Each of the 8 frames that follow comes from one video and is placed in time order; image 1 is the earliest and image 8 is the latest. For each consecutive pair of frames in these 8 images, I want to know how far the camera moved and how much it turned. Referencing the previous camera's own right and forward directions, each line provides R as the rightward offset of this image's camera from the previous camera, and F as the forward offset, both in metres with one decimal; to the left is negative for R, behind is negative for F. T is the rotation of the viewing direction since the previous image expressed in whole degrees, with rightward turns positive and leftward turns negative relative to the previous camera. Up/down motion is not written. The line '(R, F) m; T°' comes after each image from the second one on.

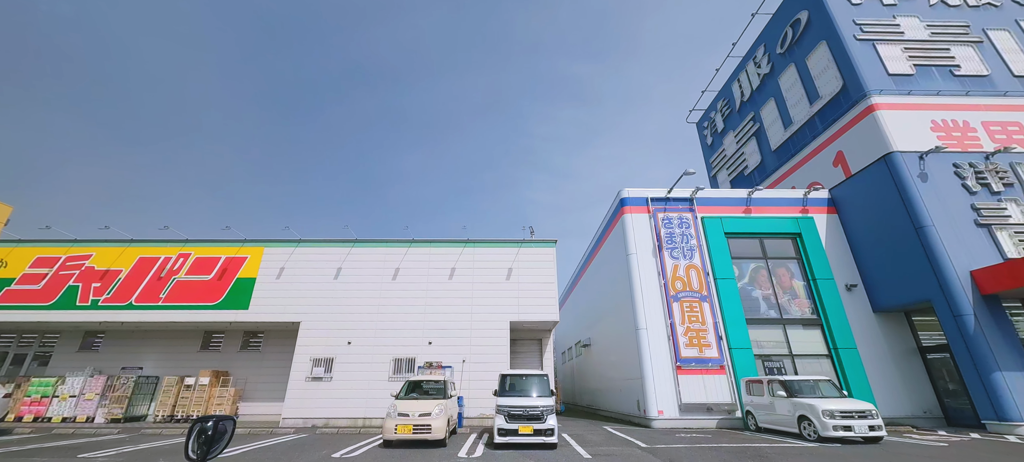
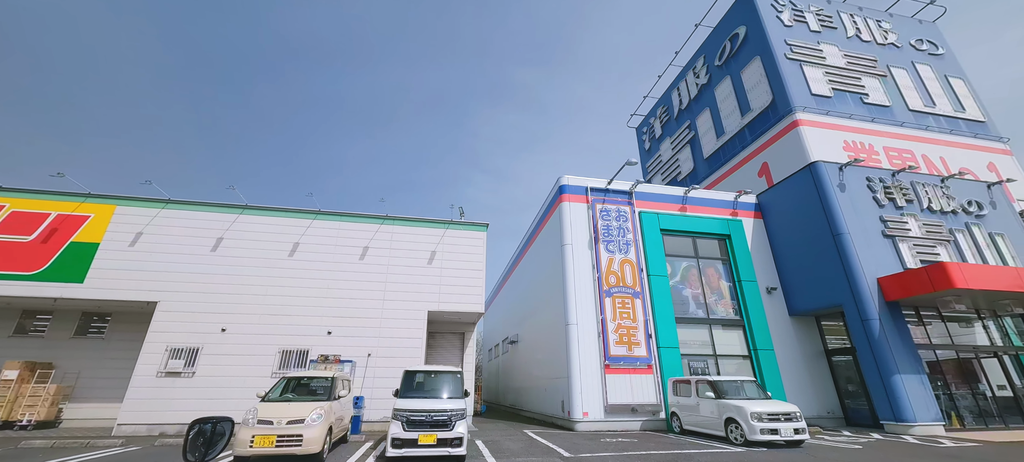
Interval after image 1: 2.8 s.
(+0.4, +1.3) m; +9°
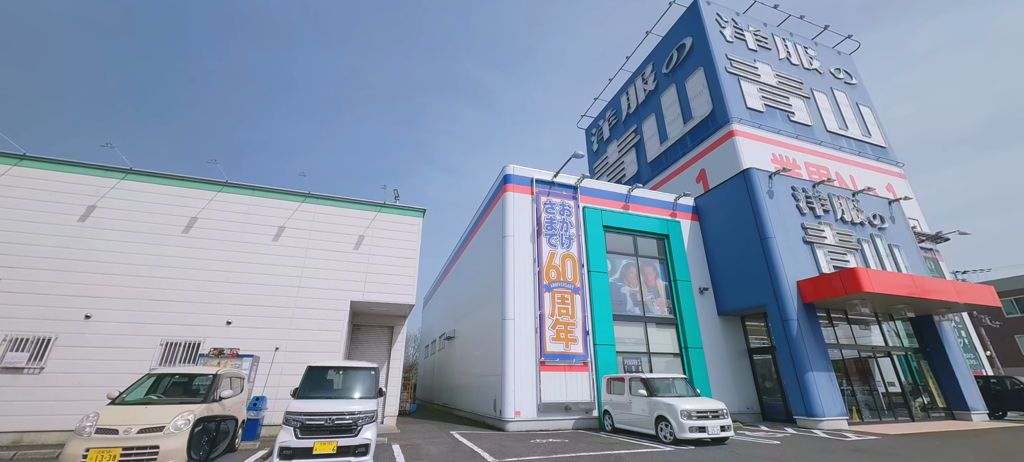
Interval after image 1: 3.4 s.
(+0.3, +0.6) m; +7°
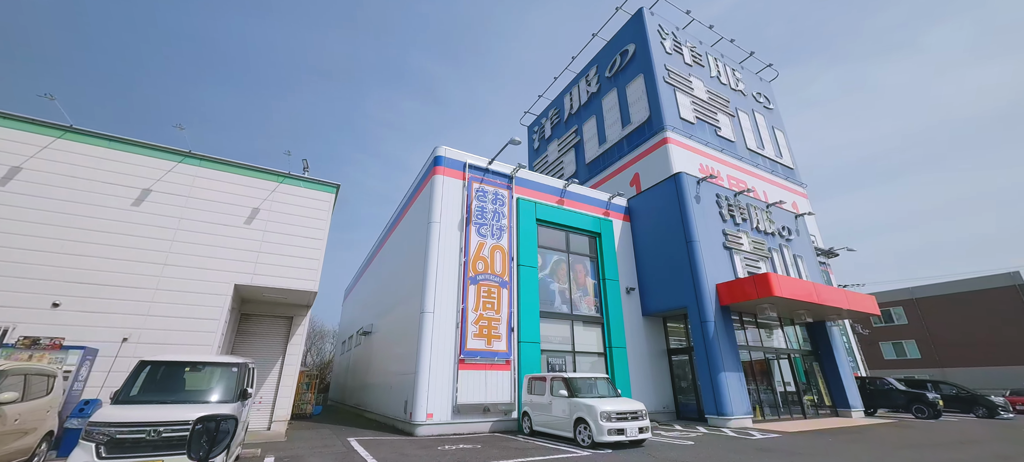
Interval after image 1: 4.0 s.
(+0.3, +0.8) m; +9°
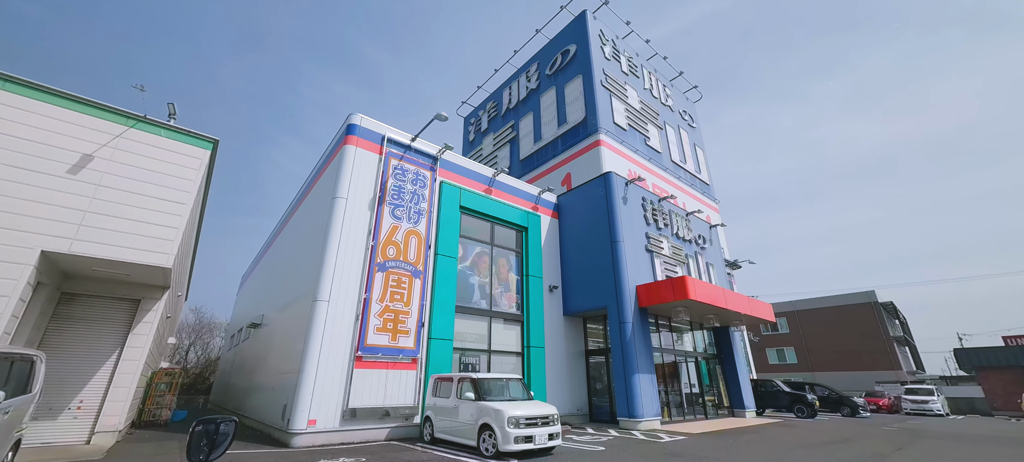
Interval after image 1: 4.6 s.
(+0.4, +0.9) m; +10°
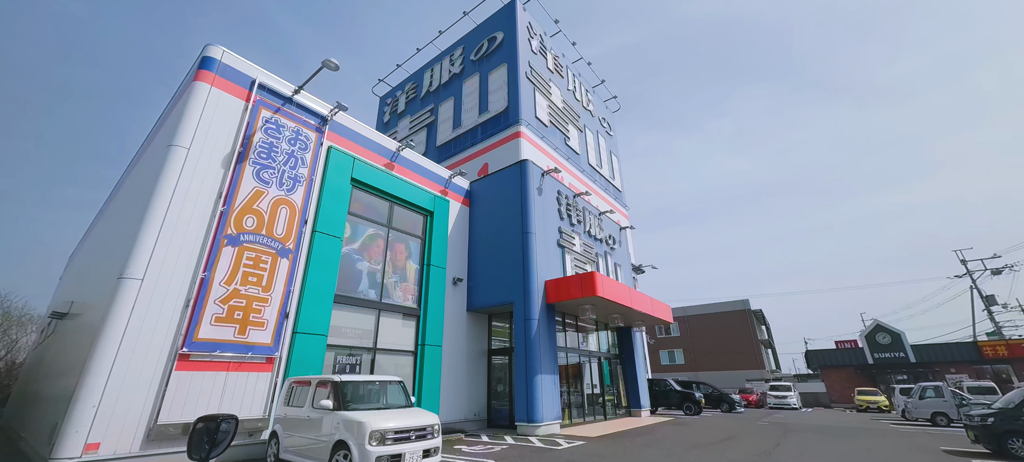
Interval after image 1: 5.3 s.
(+0.5, +1.2) m; +11°
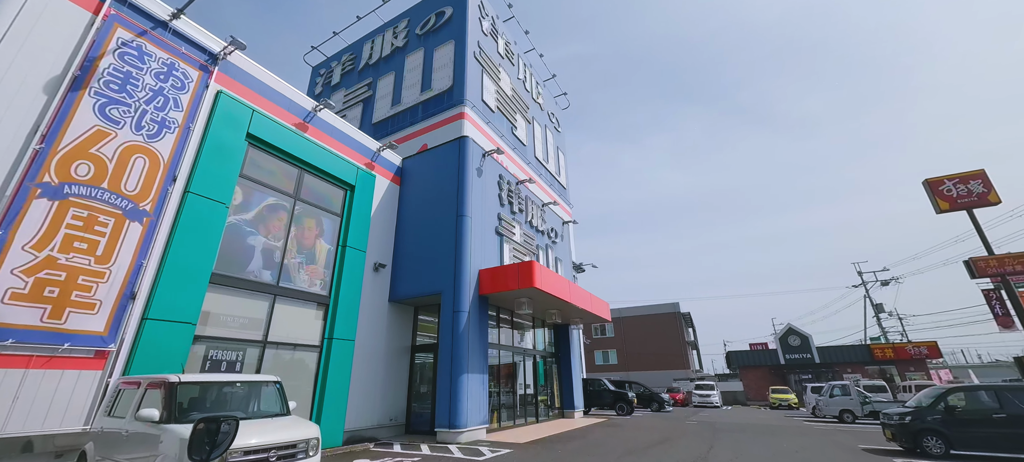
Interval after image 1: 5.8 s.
(+0.3, +1.2) m; +8°
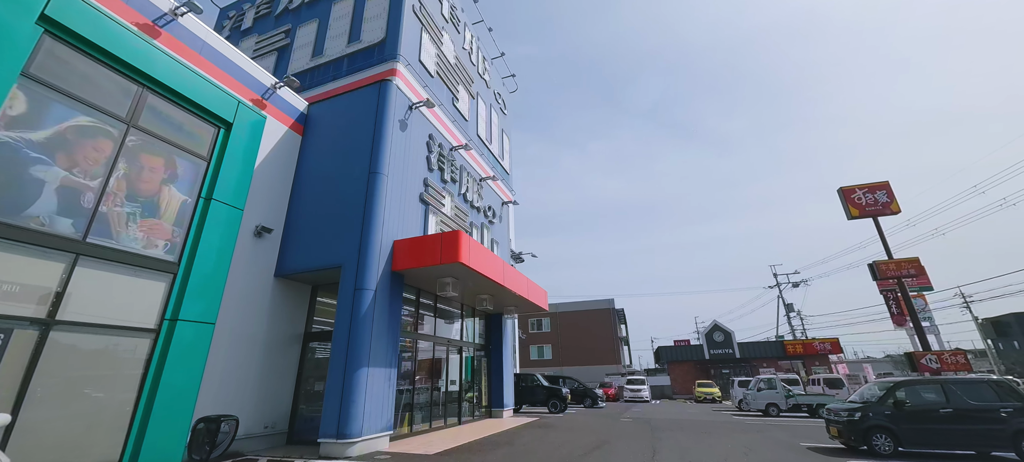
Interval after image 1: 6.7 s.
(+0.4, +1.8) m; +8°
